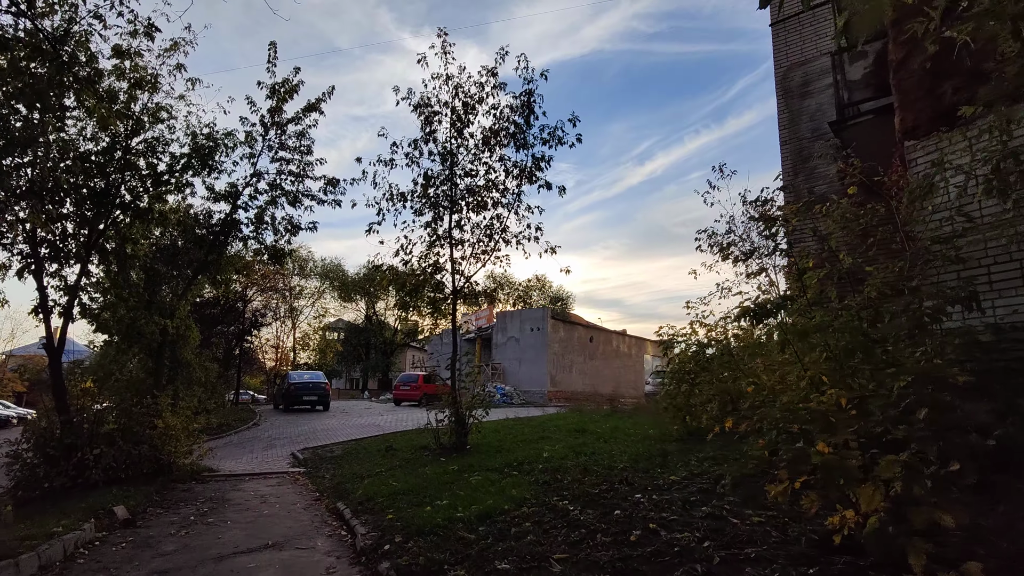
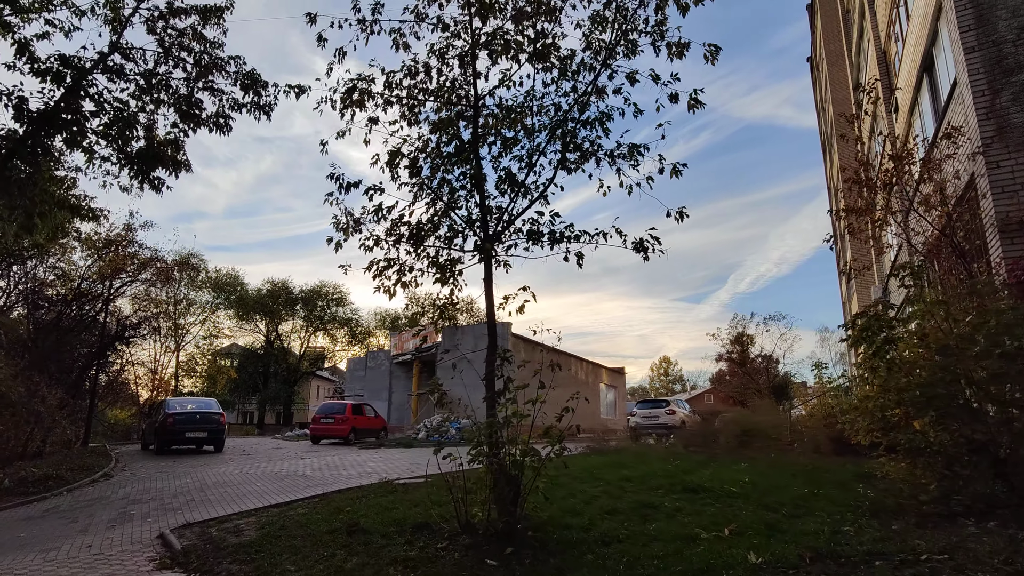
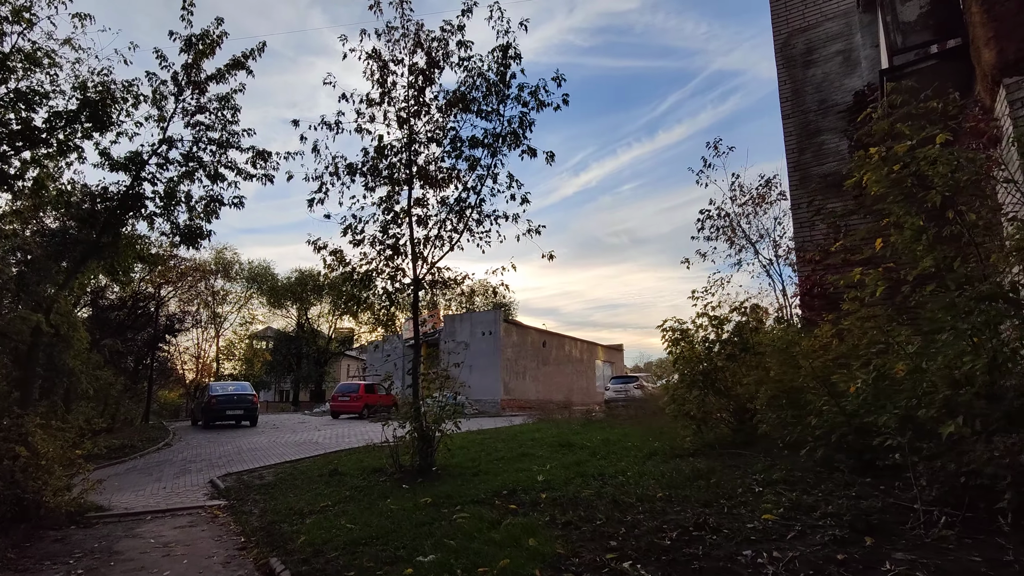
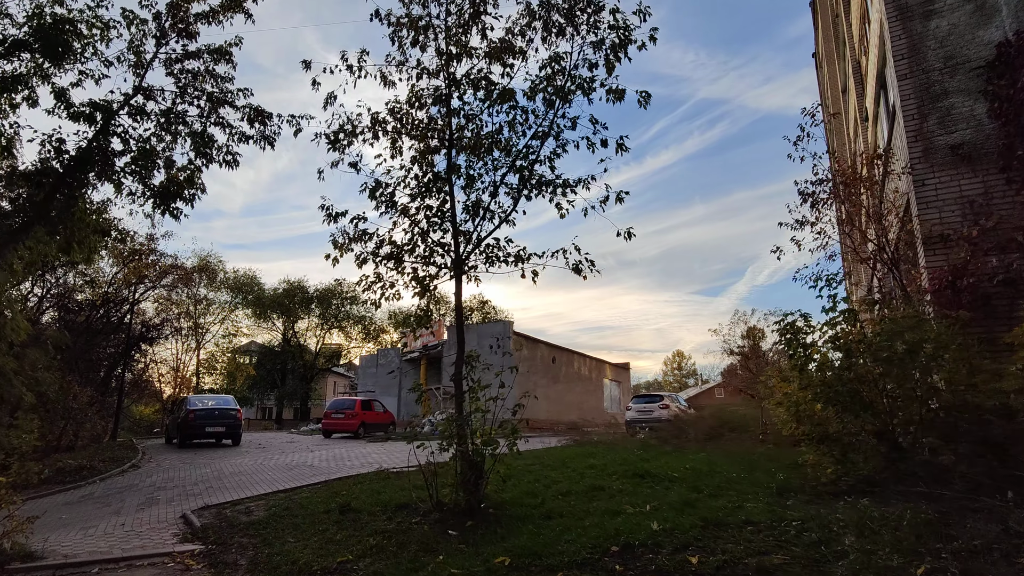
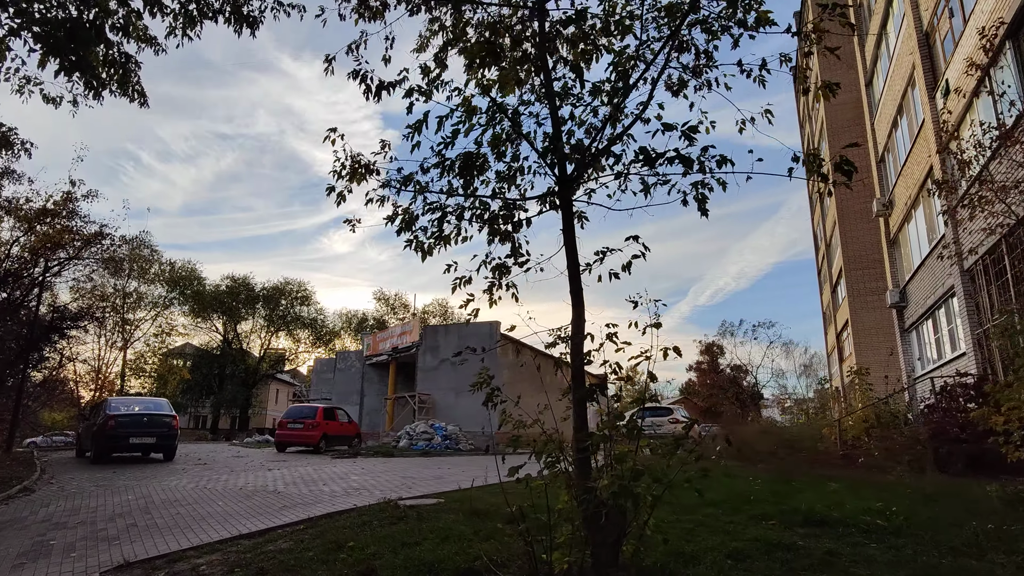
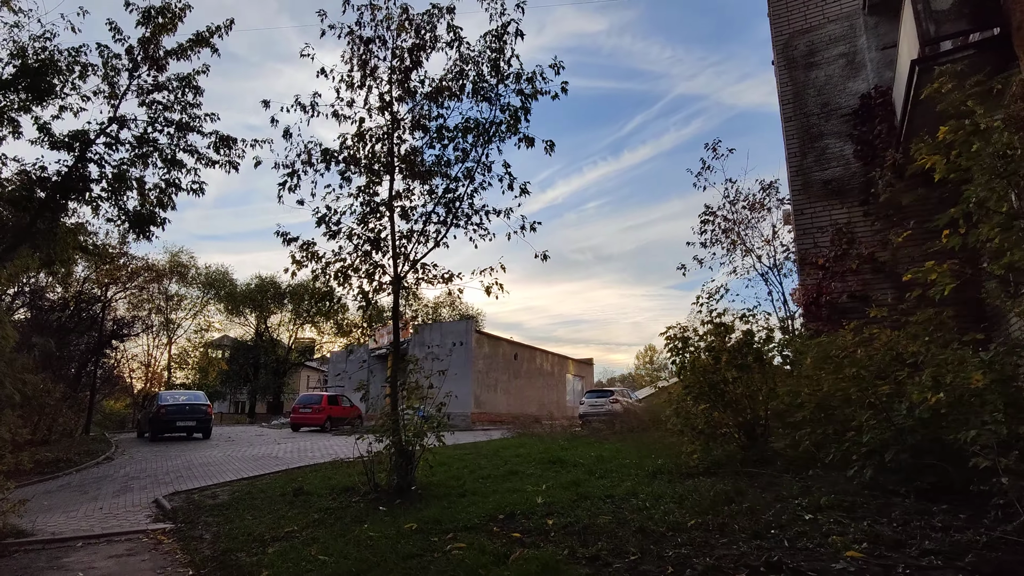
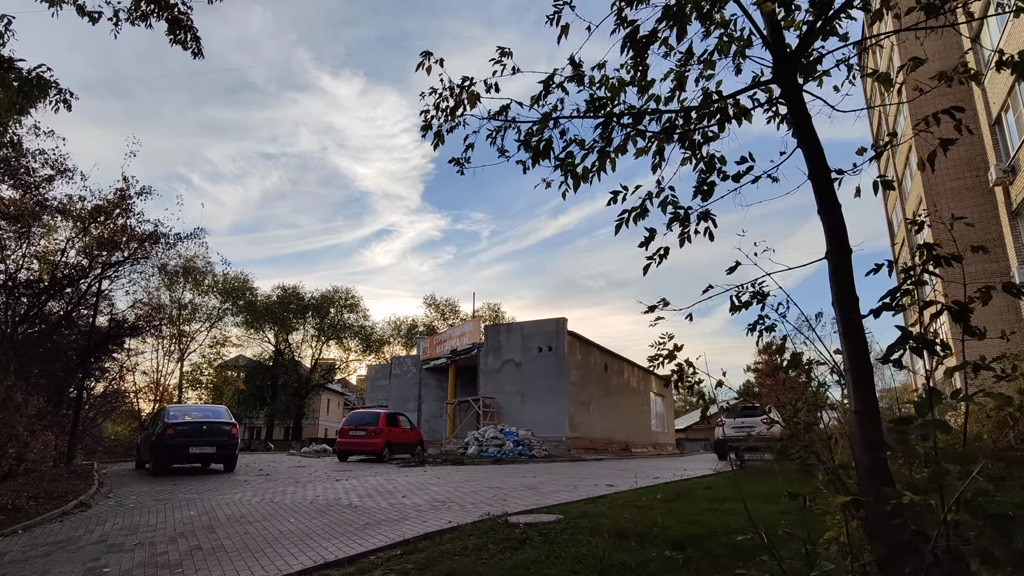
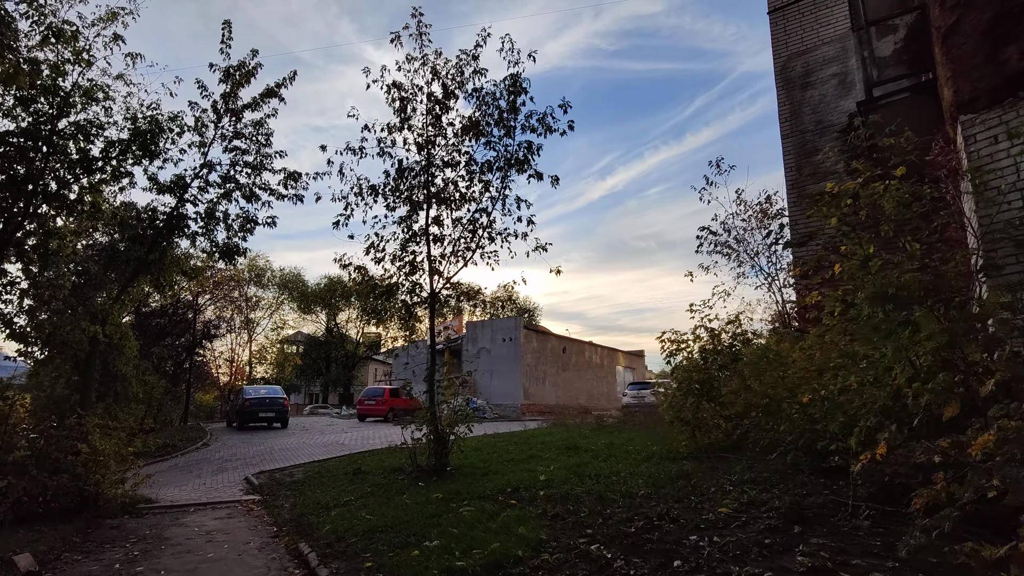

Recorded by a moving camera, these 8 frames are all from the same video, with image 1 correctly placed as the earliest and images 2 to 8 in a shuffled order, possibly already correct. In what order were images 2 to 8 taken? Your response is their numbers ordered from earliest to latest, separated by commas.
8, 3, 6, 4, 2, 5, 7
